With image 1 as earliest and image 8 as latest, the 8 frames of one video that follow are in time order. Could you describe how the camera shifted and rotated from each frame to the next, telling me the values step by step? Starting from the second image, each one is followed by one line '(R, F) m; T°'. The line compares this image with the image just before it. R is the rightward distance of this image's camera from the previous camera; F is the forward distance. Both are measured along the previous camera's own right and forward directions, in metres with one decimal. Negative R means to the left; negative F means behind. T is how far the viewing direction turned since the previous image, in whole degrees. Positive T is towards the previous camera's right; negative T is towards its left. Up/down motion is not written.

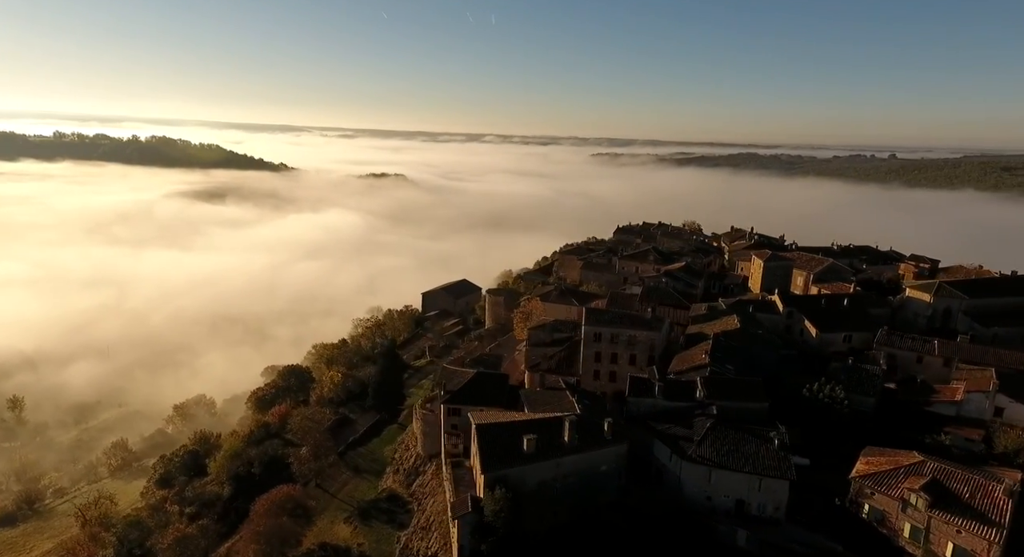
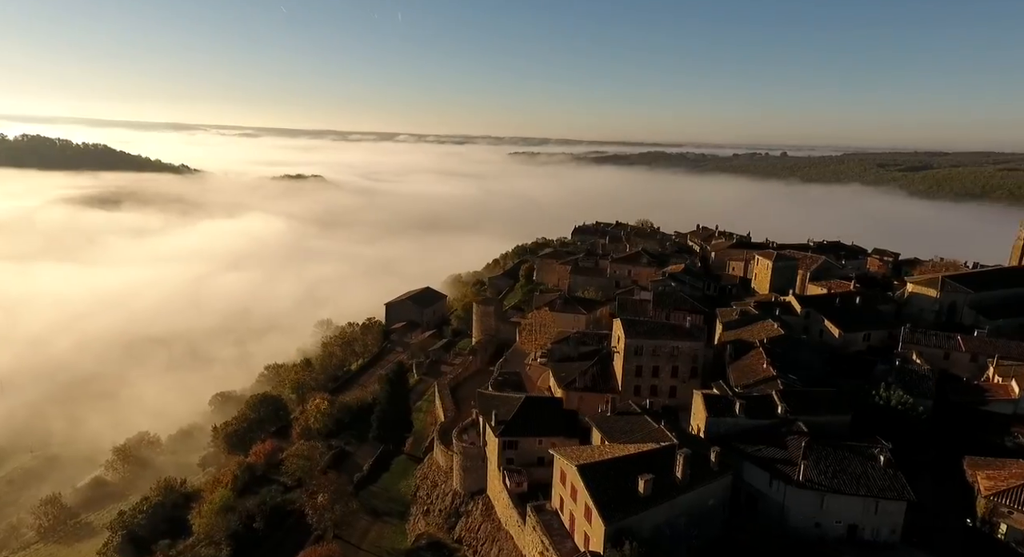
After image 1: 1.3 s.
(-5.9, +3.2) m; +8°
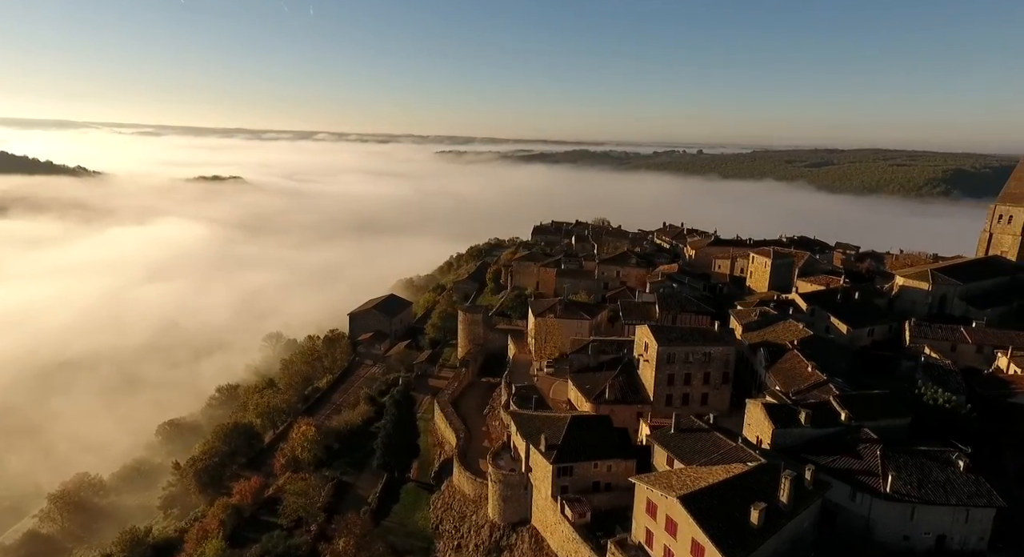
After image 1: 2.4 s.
(-4.7, +2.6) m; +7°
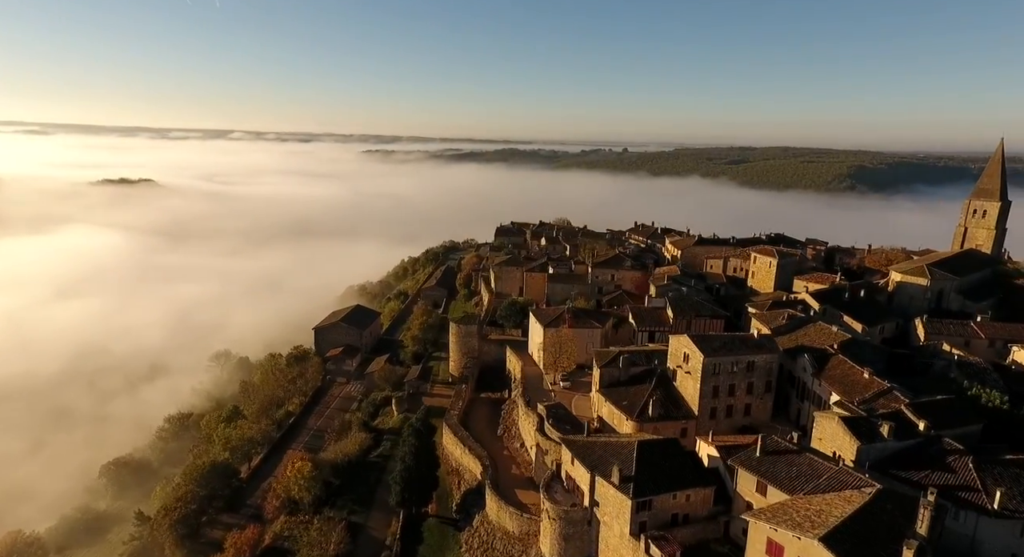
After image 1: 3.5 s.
(-4.8, +2.9) m; +7°
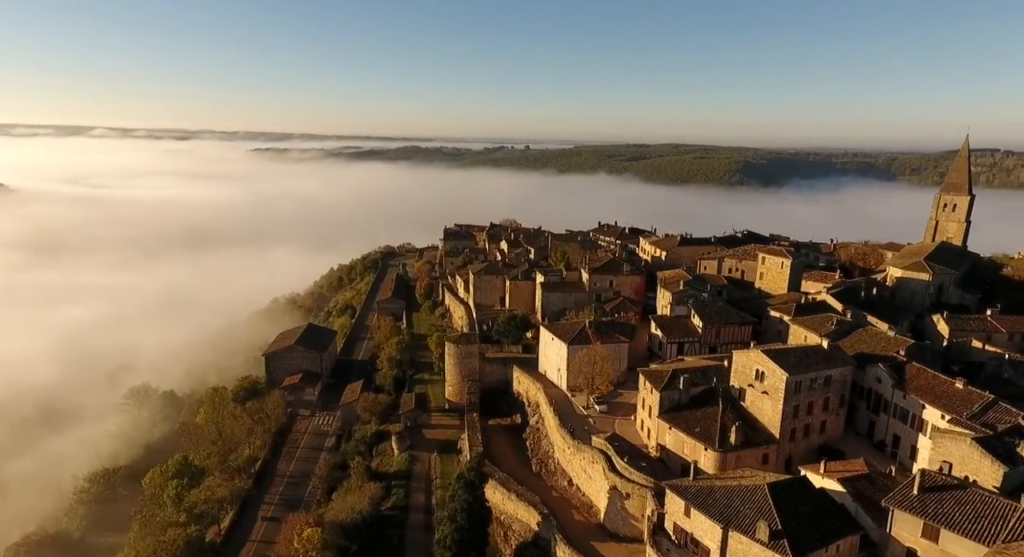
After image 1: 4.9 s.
(-6.5, +4.7) m; +9°
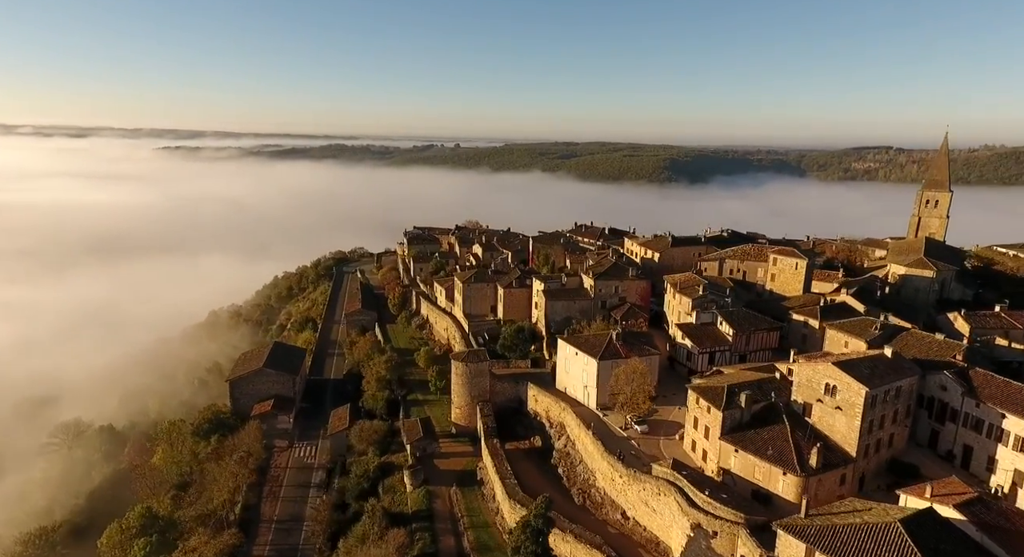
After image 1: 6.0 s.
(-4.9, +3.5) m; +7°
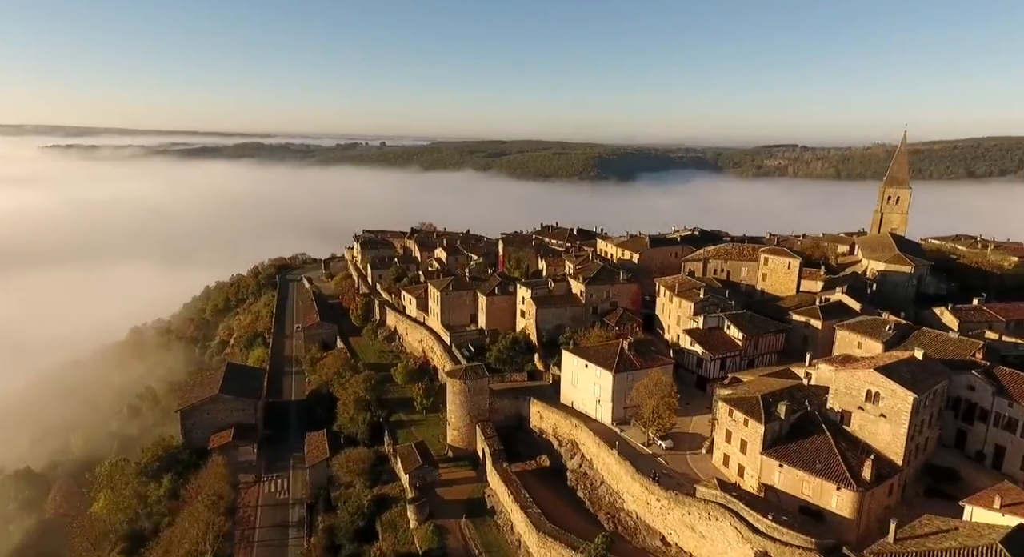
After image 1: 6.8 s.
(-3.9, +2.7) m; +7°
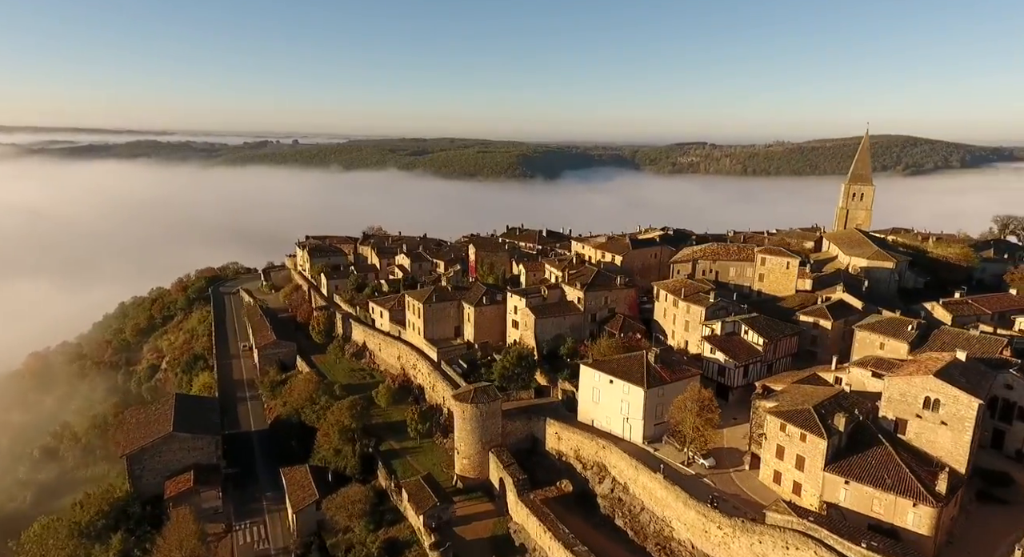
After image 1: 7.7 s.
(-4.5, +3.2) m; +8°
